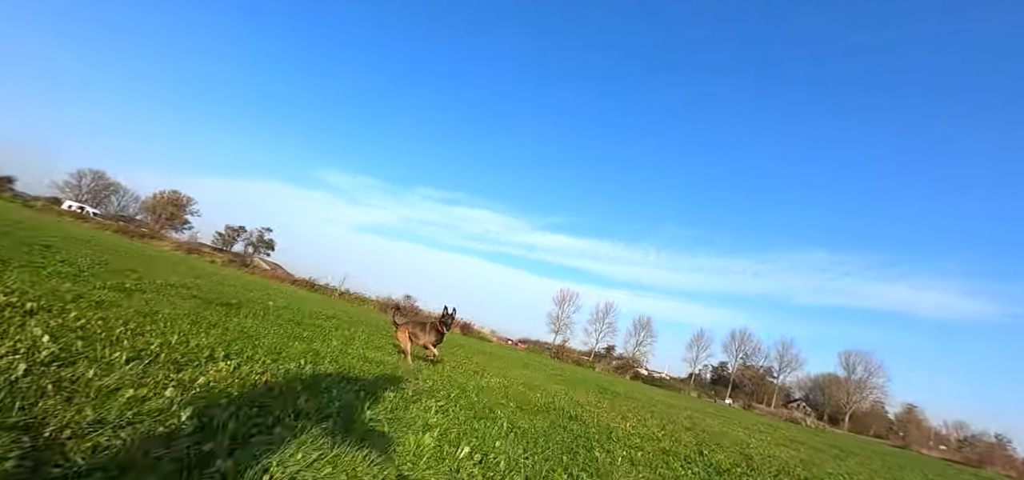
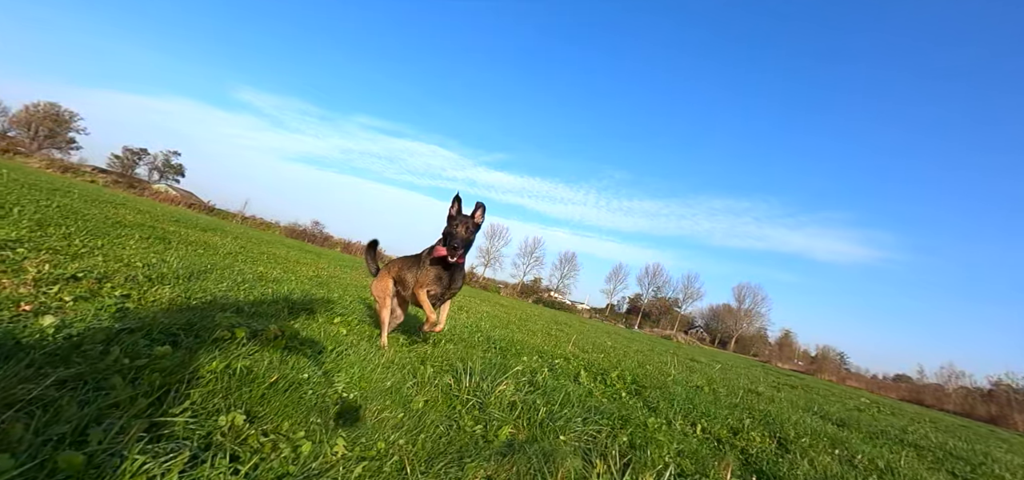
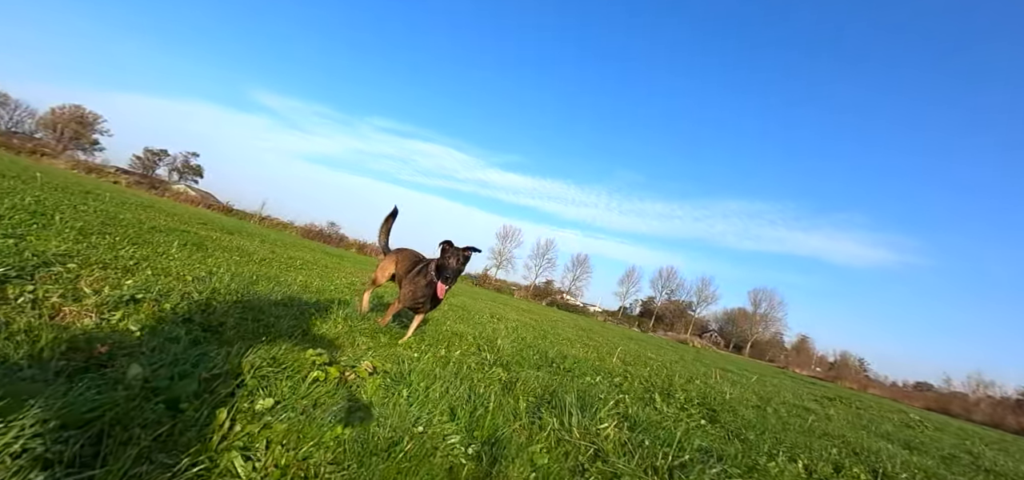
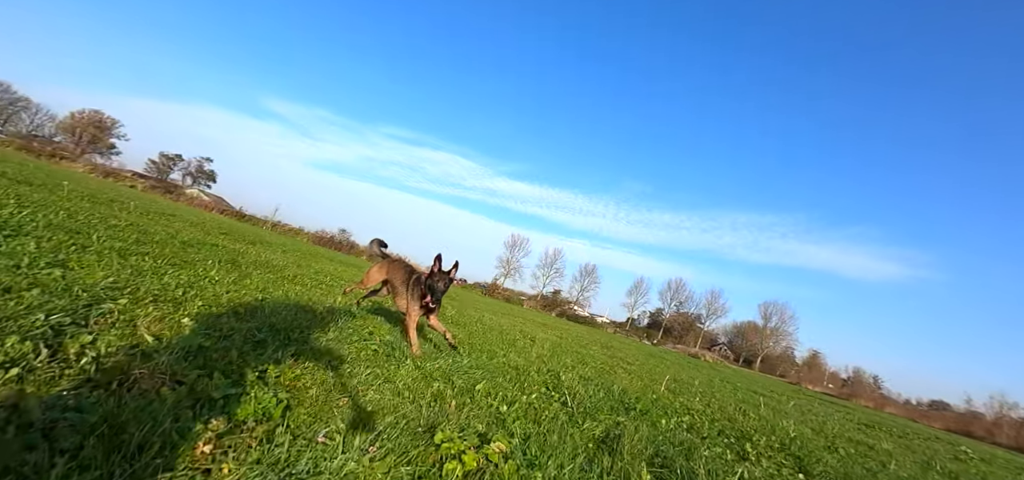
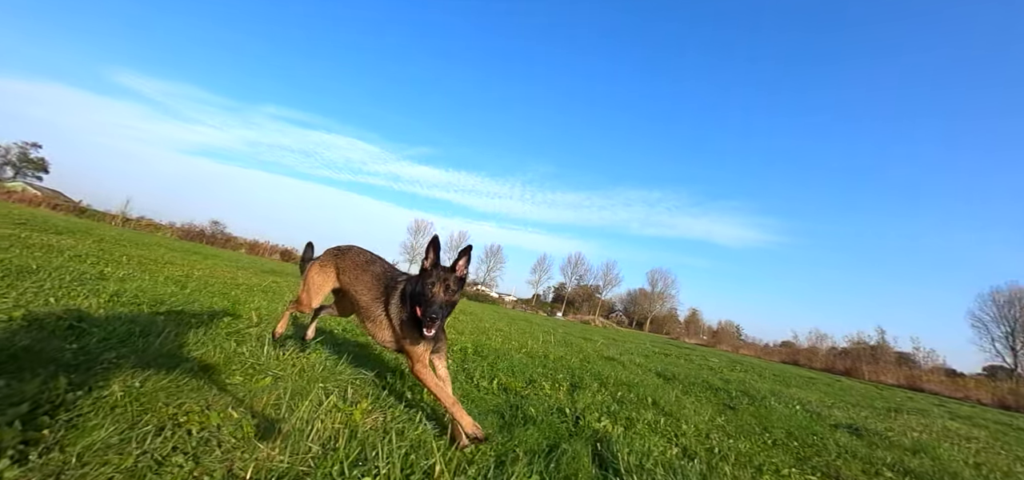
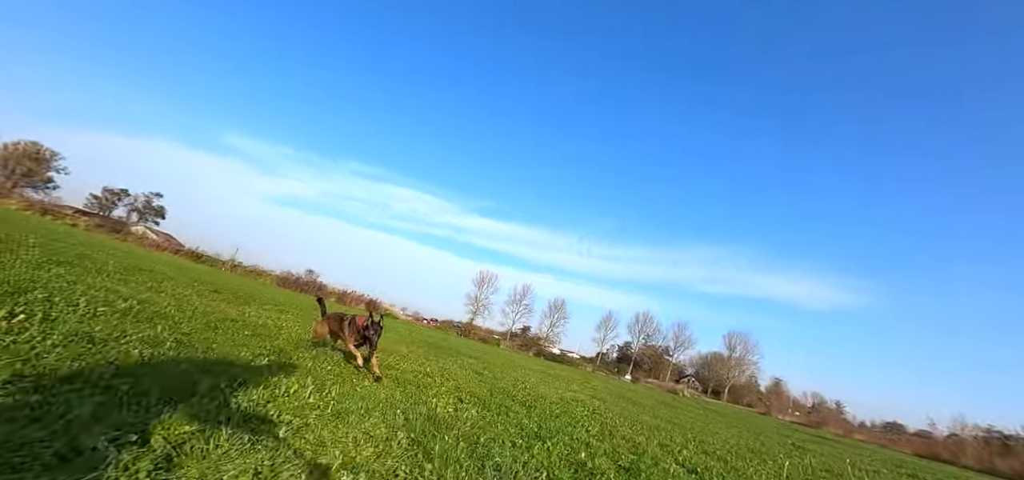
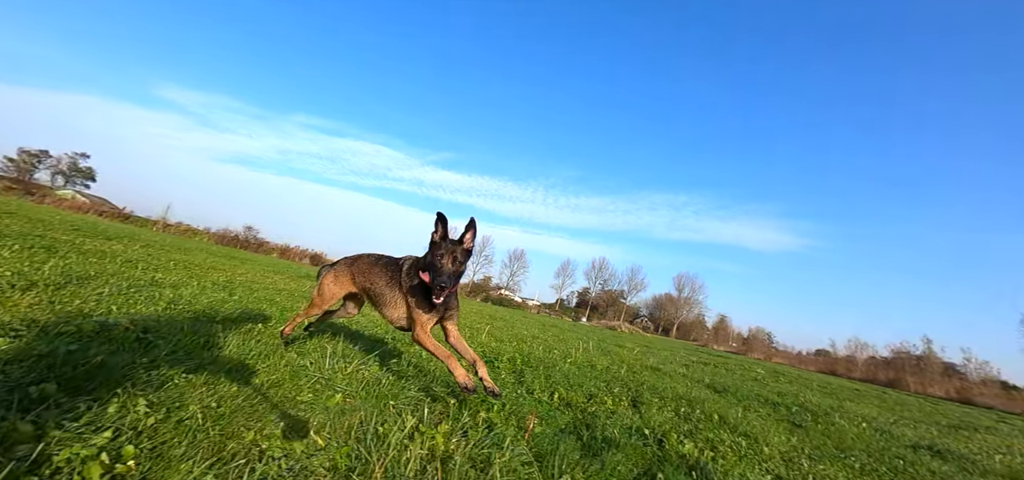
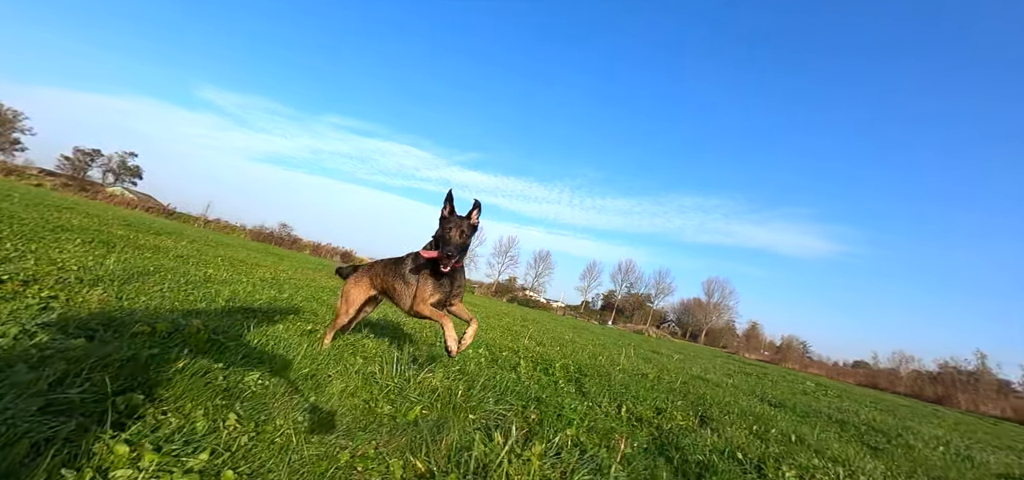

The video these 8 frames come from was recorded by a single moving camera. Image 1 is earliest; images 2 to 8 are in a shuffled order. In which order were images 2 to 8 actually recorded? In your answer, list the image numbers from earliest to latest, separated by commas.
6, 4, 3, 2, 8, 7, 5
